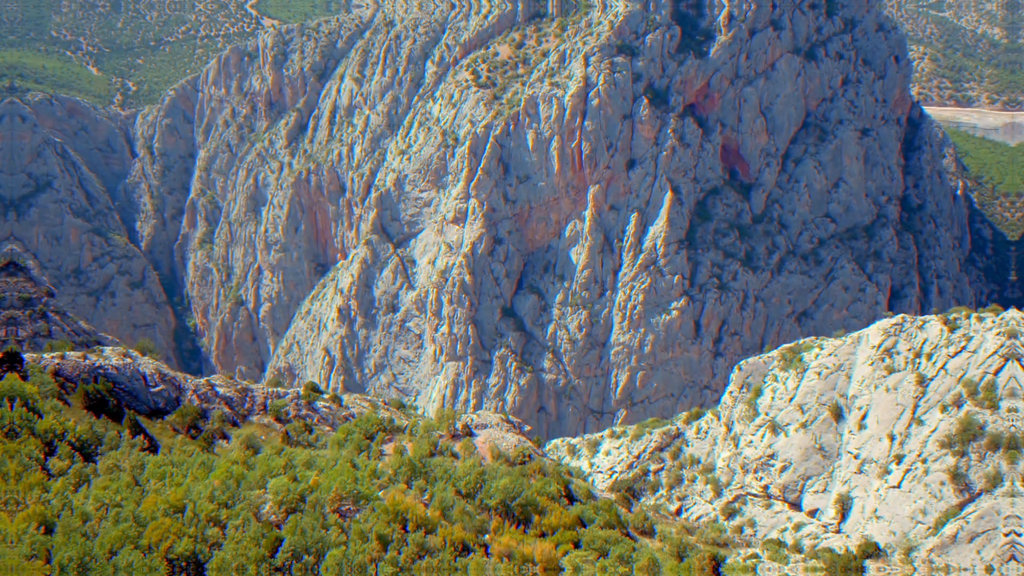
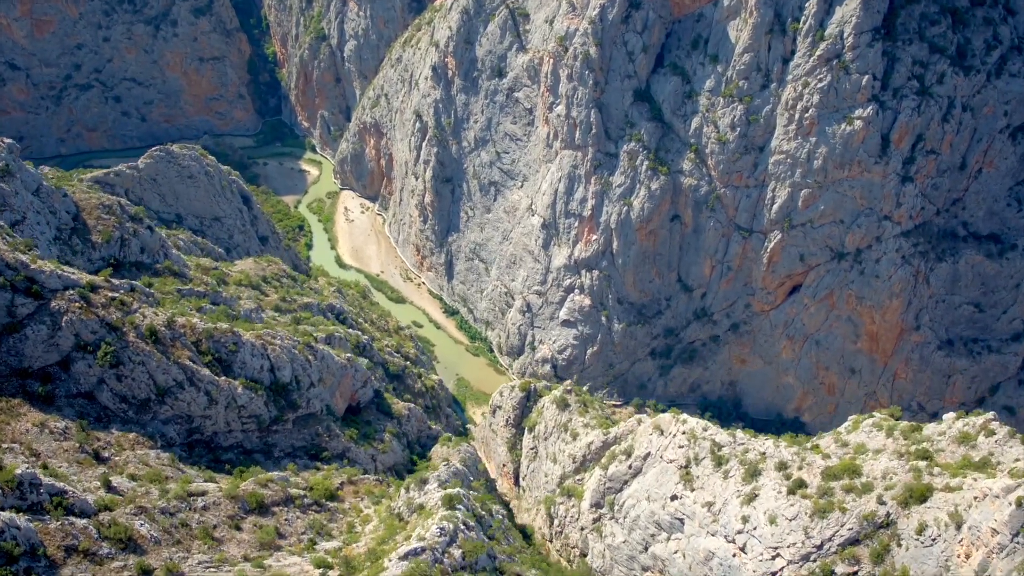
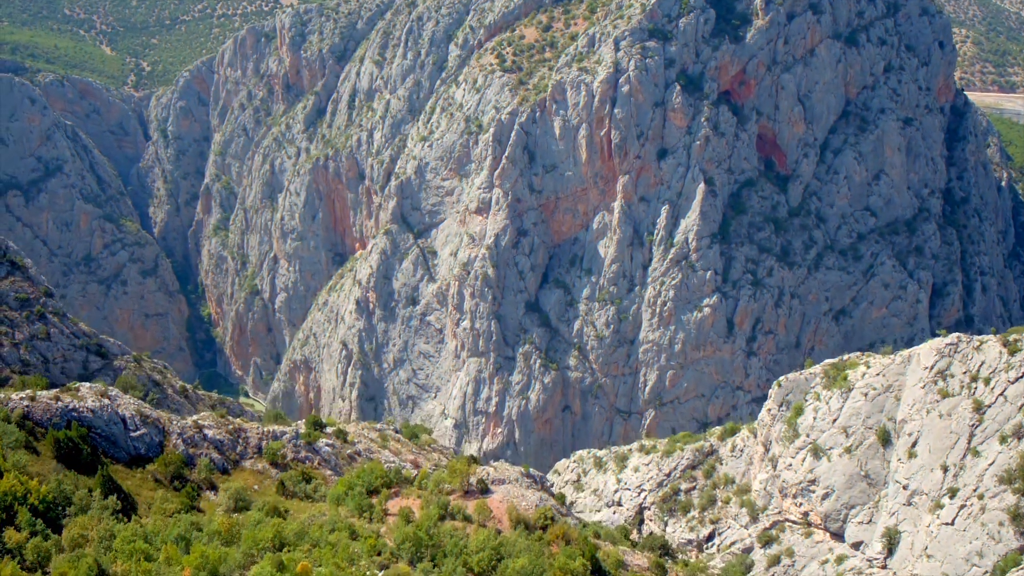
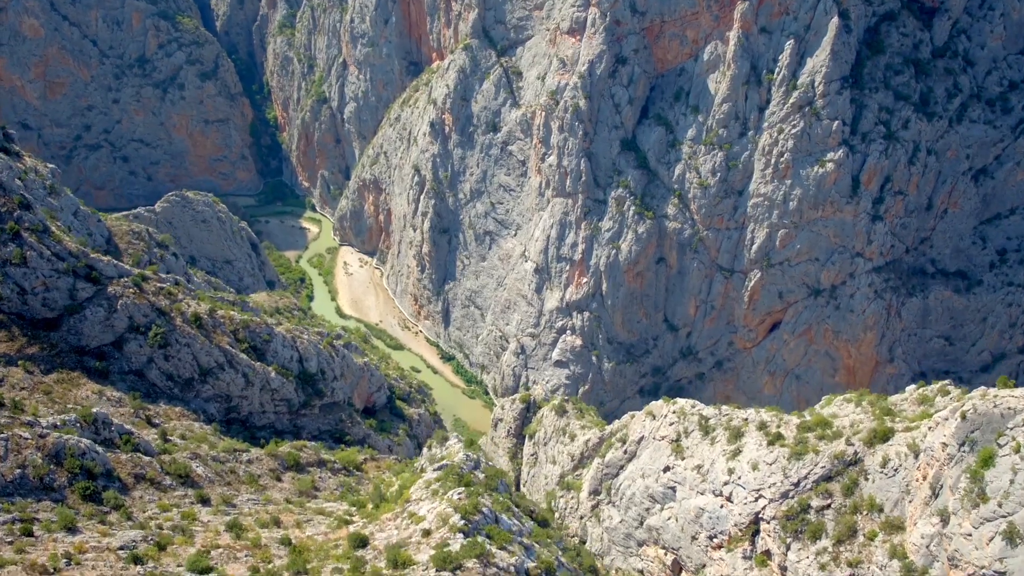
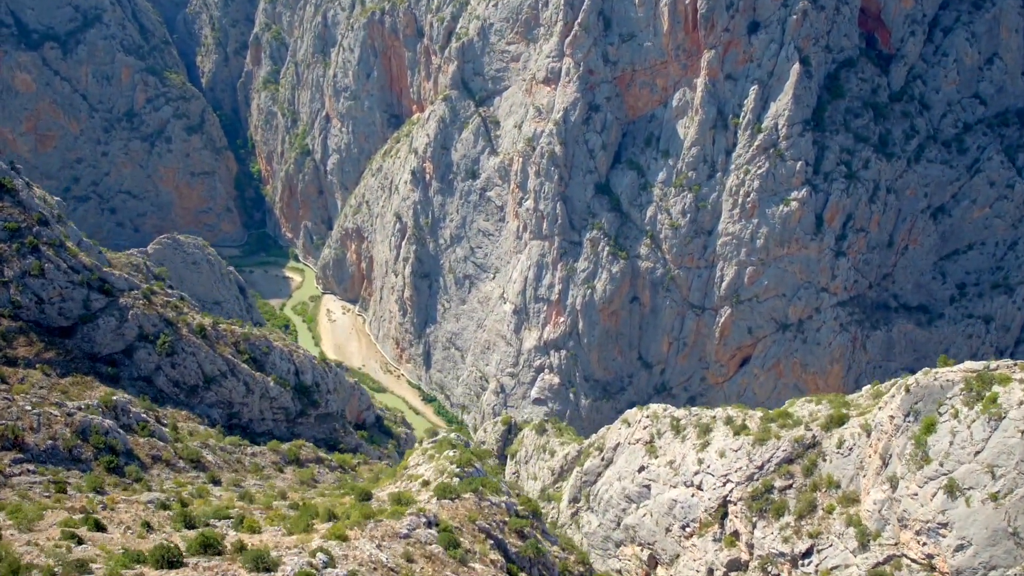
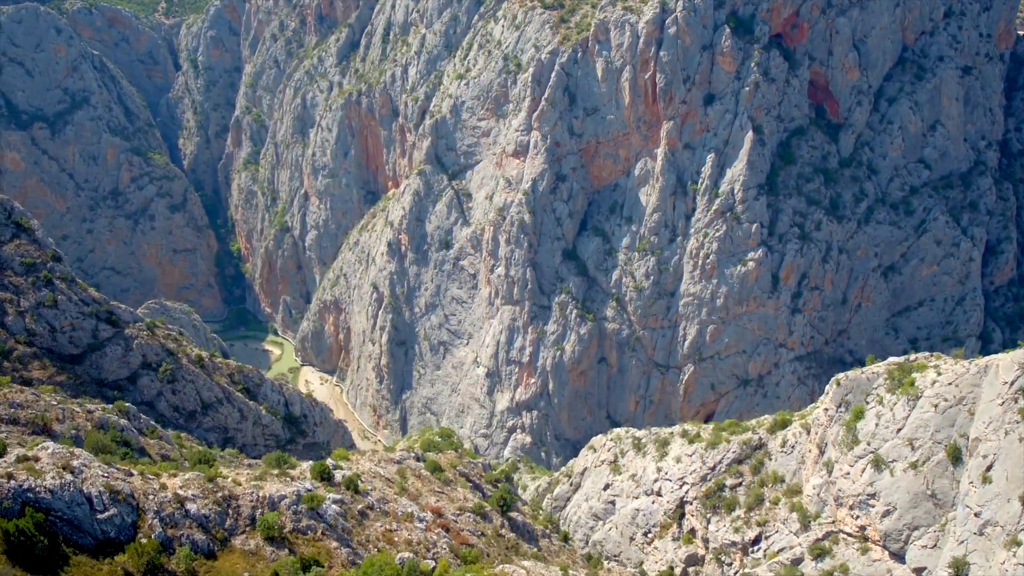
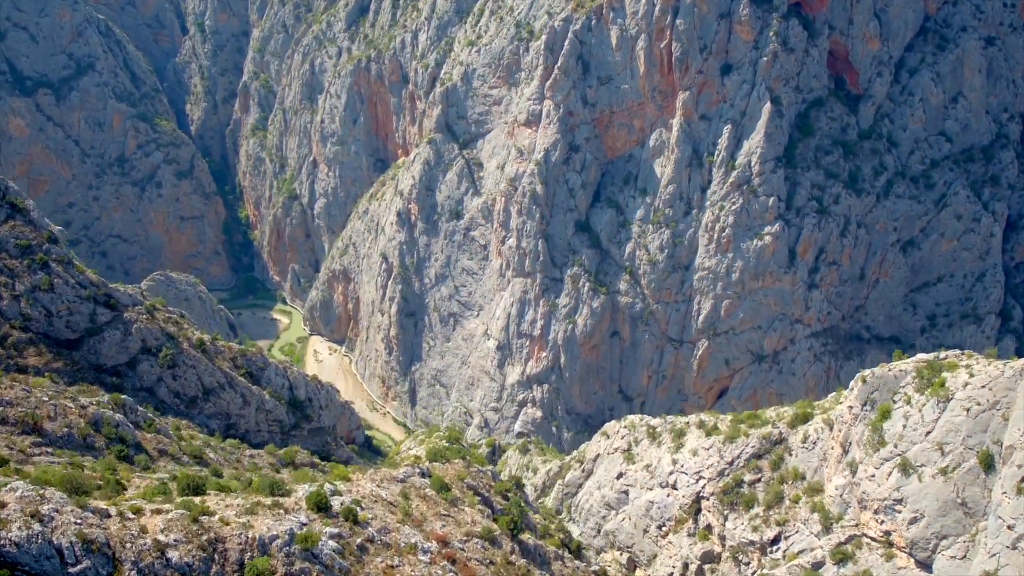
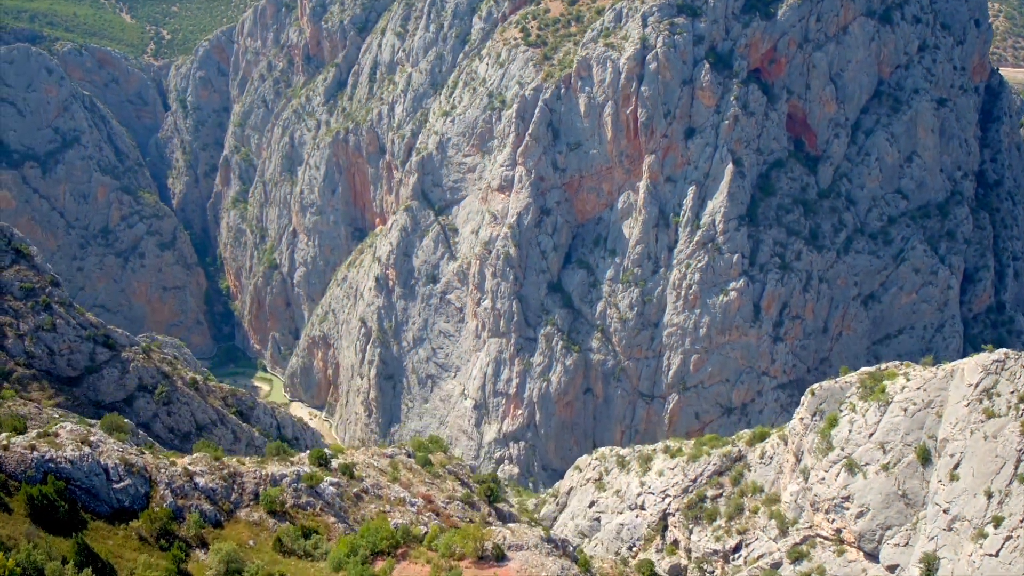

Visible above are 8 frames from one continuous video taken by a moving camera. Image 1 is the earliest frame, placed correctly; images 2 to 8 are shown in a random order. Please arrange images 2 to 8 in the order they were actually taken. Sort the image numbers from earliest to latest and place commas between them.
3, 8, 6, 7, 5, 4, 2
